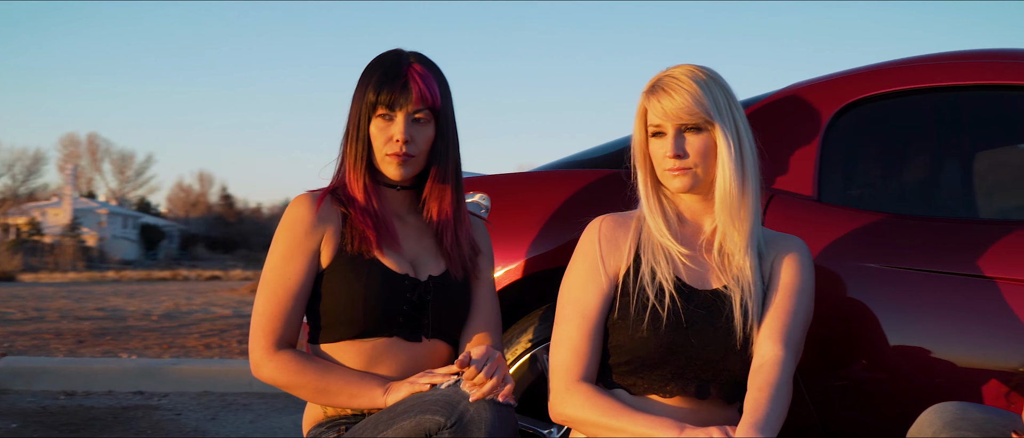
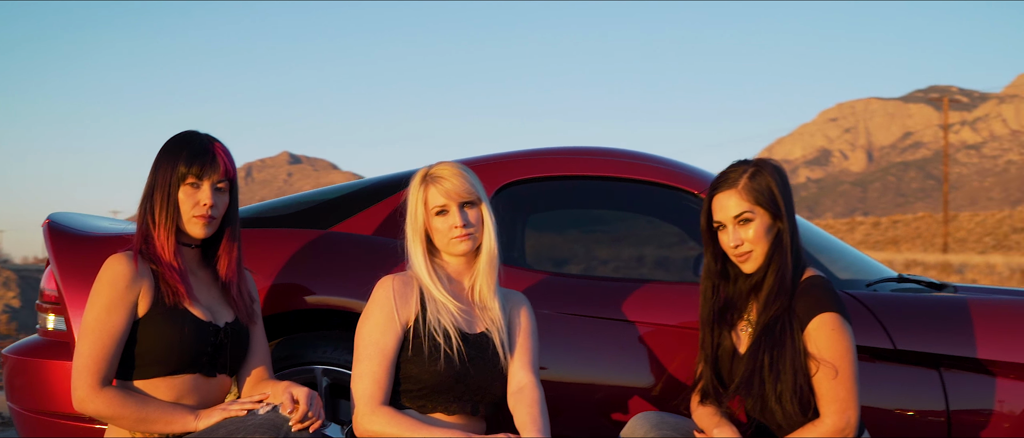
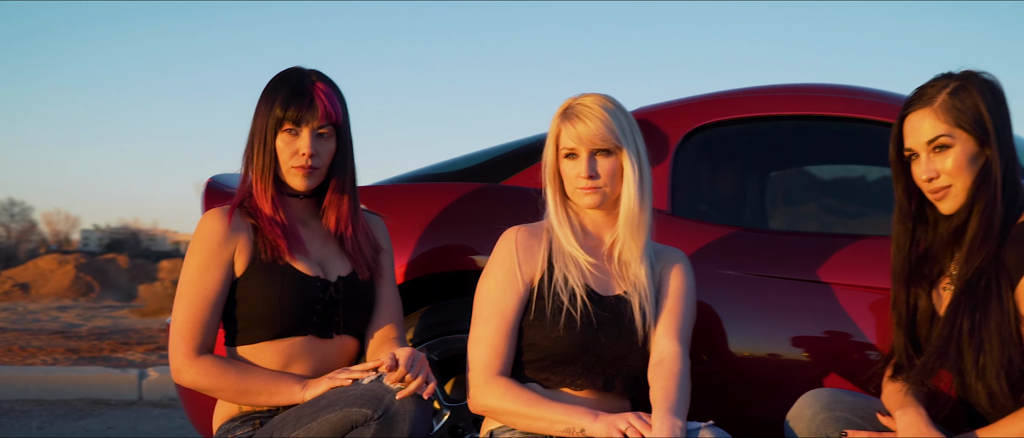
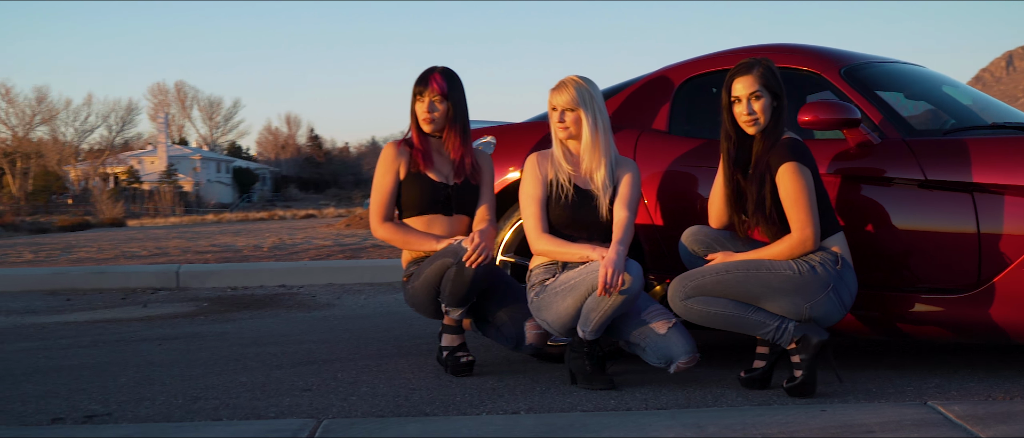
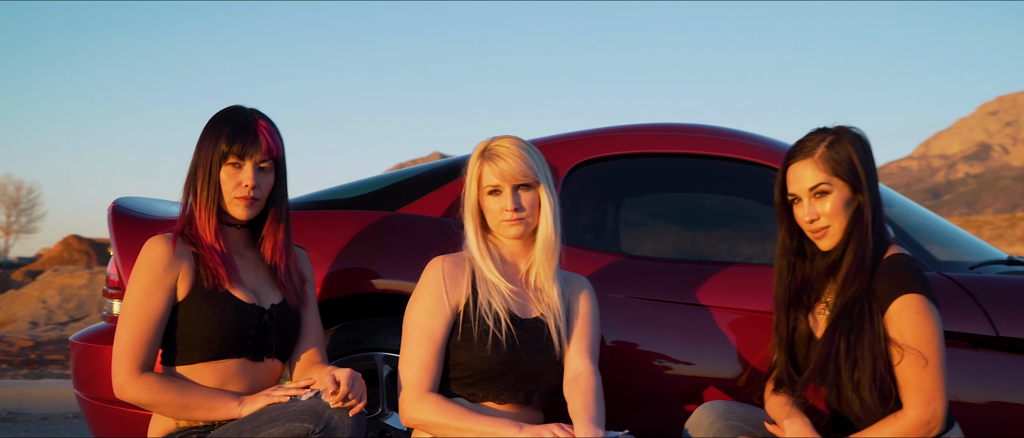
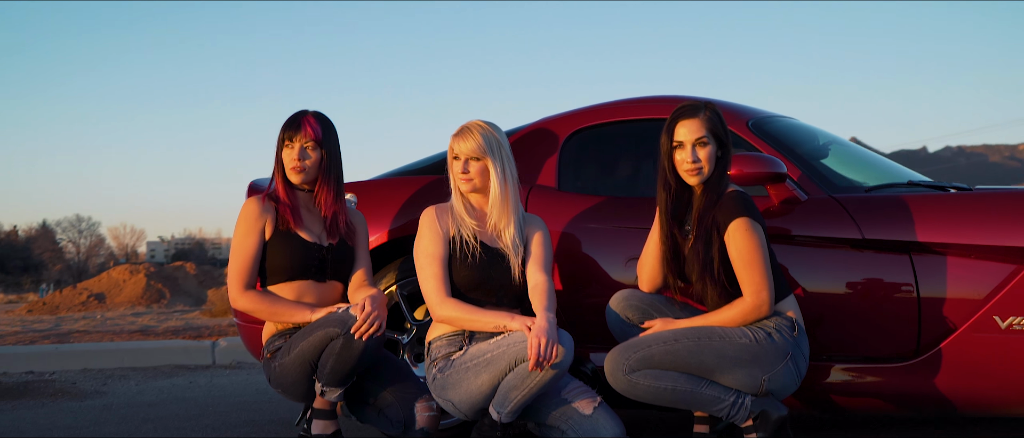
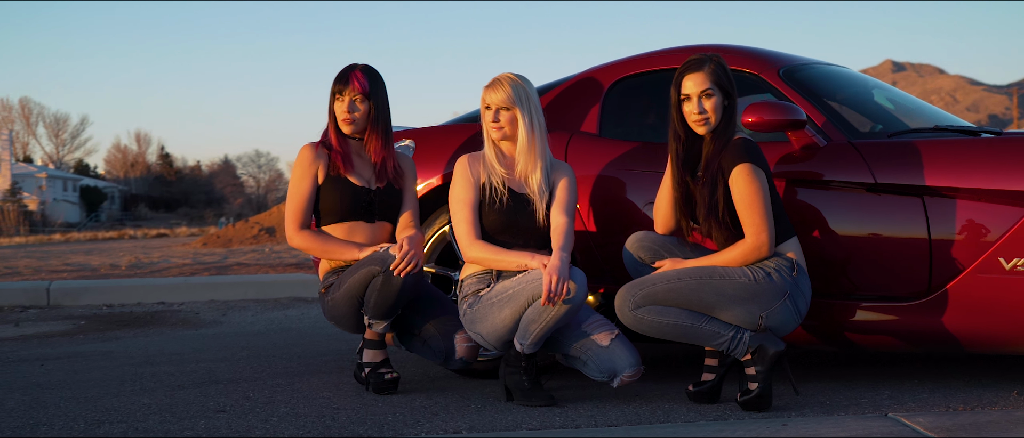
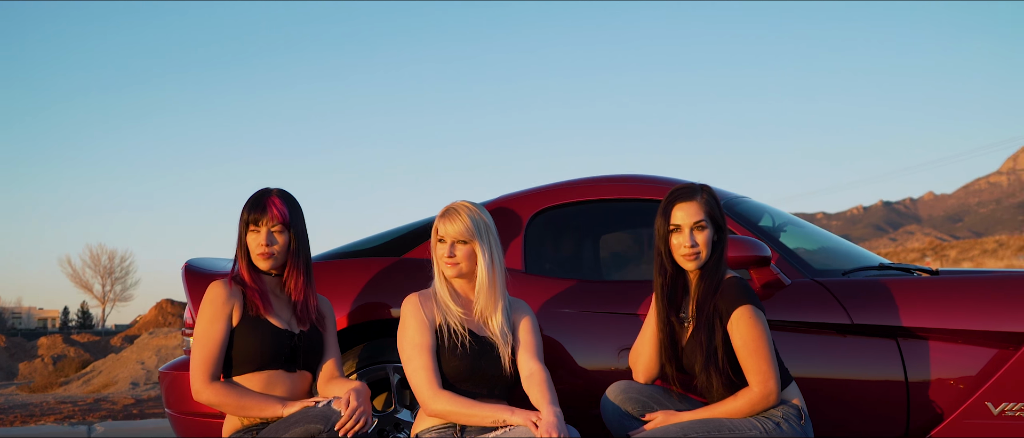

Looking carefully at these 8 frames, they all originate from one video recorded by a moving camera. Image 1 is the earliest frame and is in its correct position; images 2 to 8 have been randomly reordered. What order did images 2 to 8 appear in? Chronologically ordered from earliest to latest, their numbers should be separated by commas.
3, 5, 2, 8, 6, 7, 4
